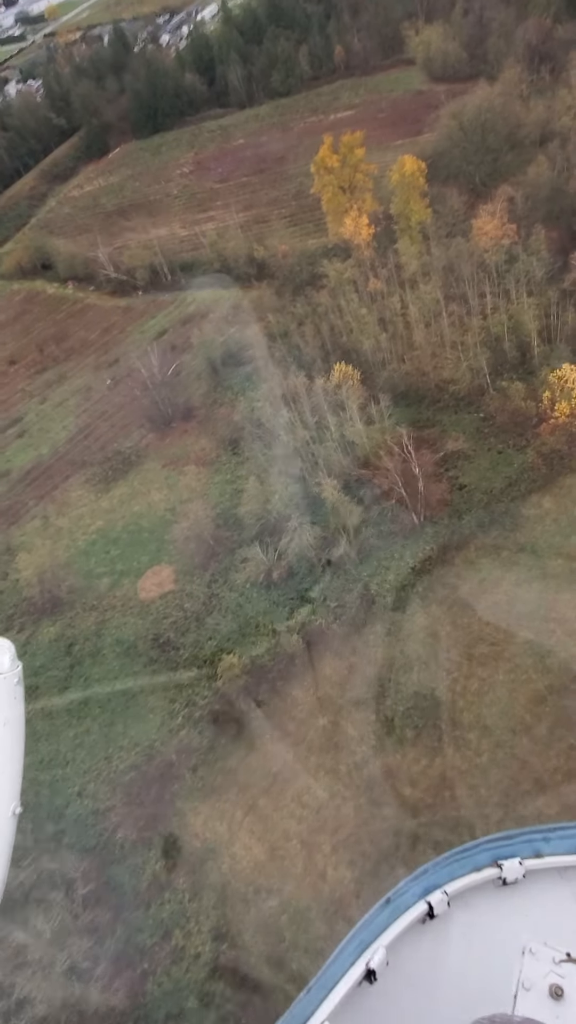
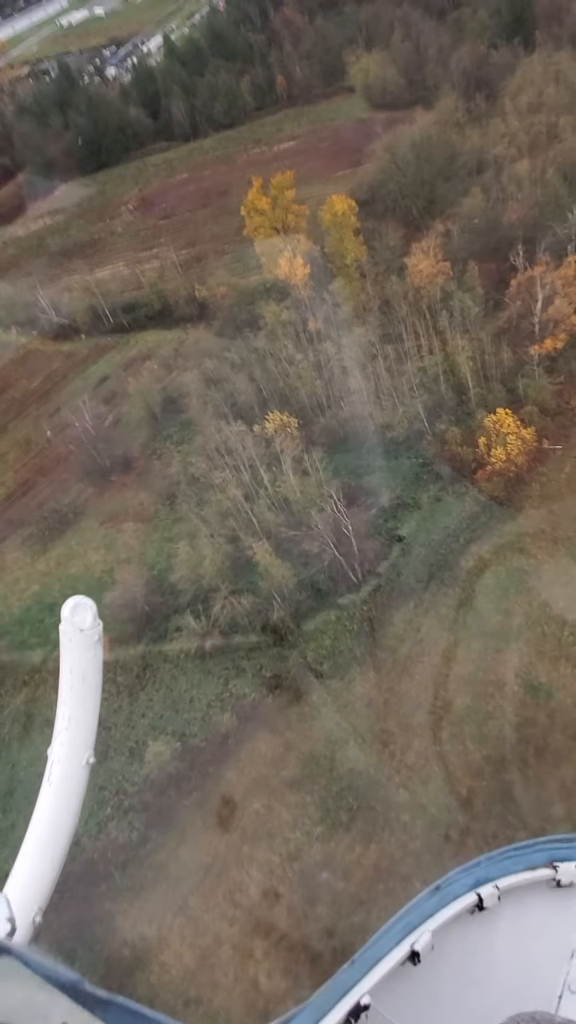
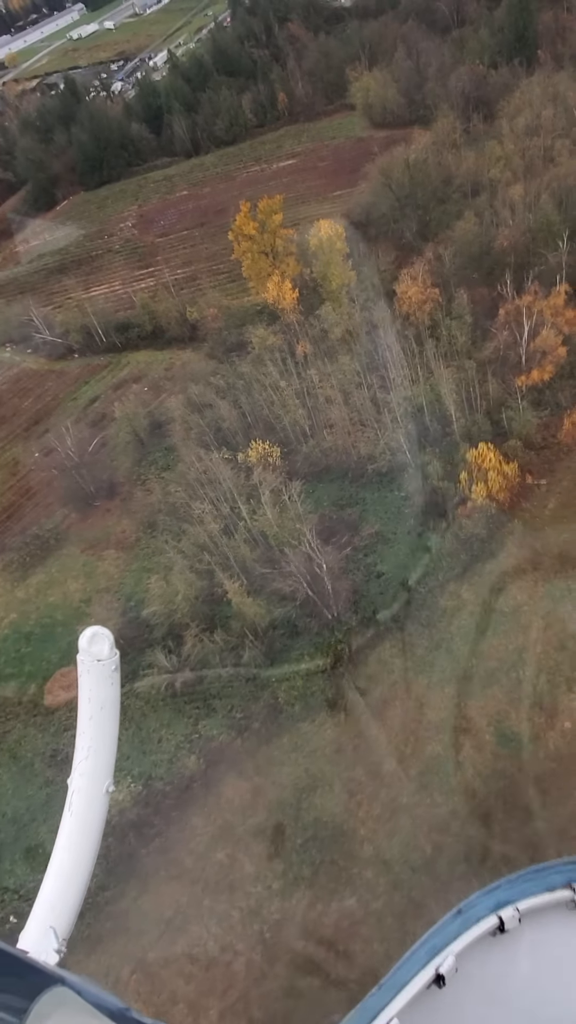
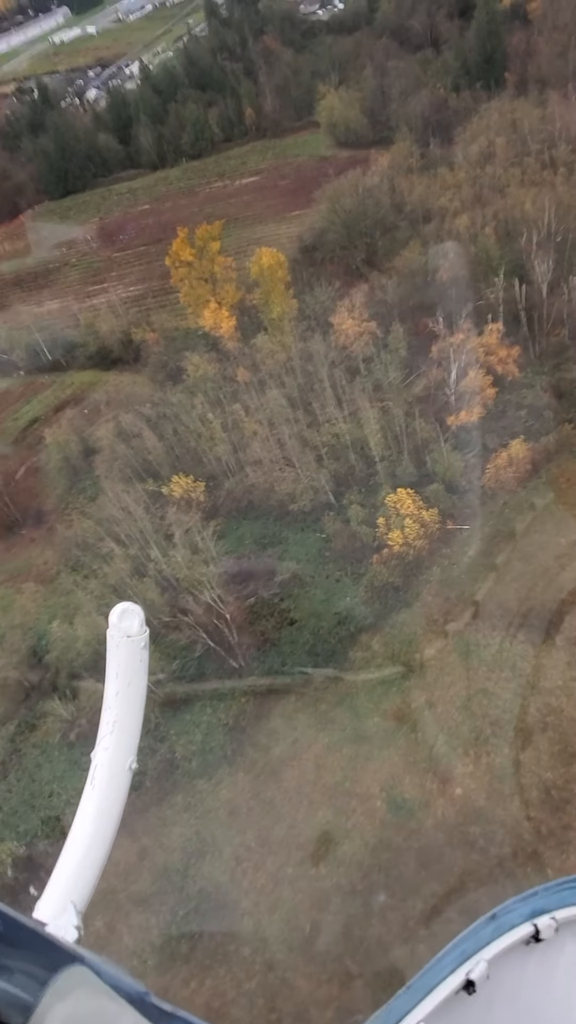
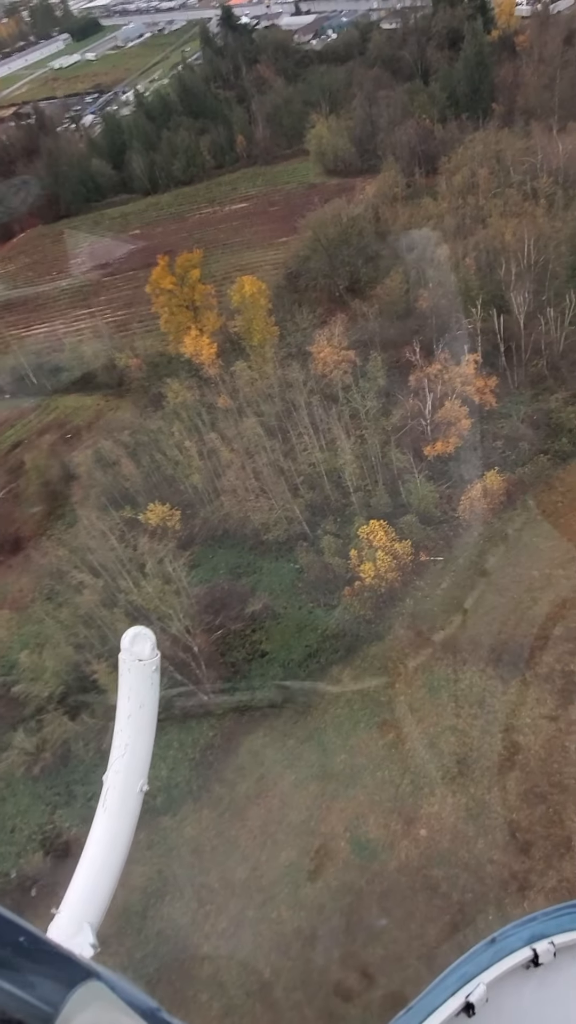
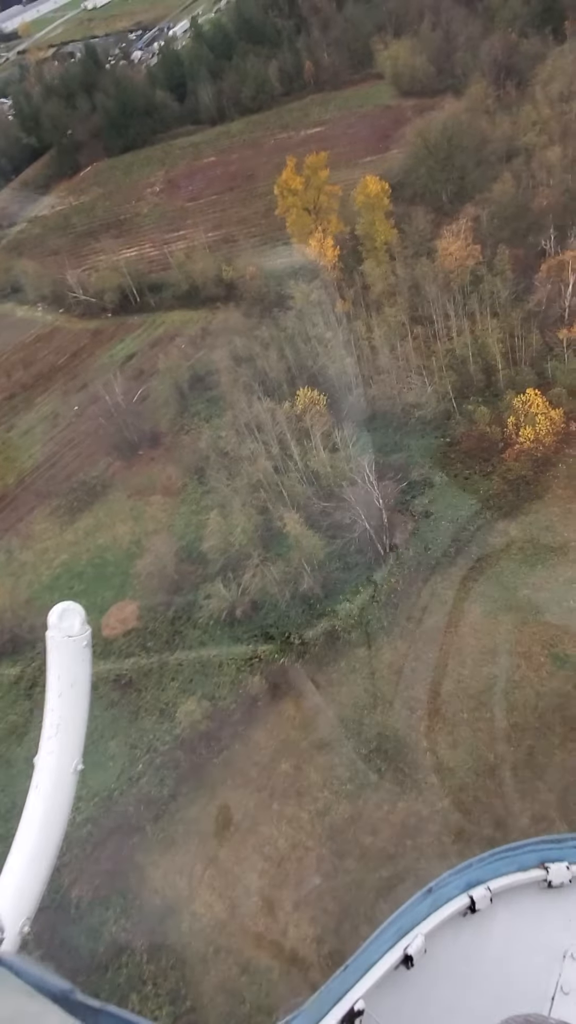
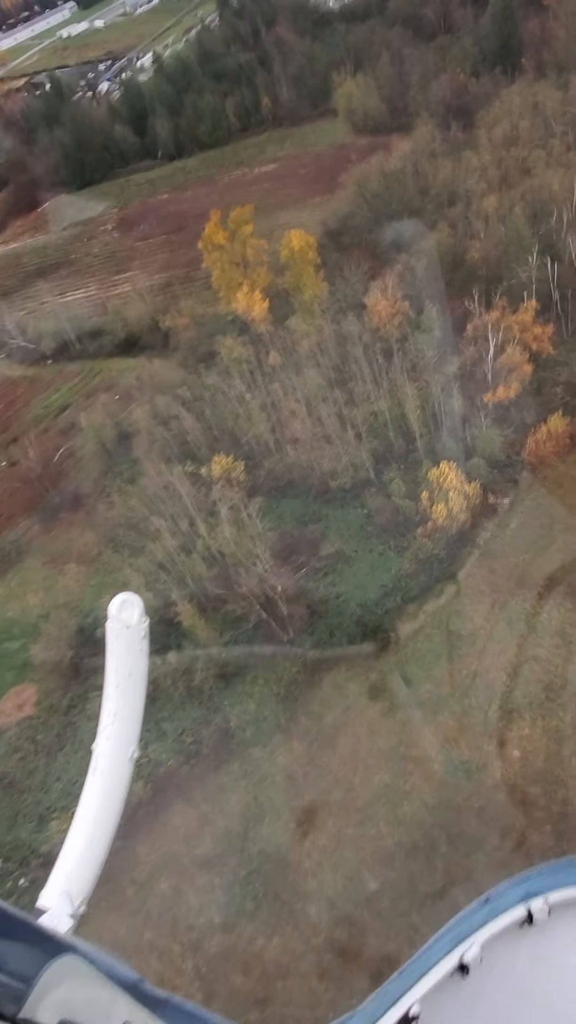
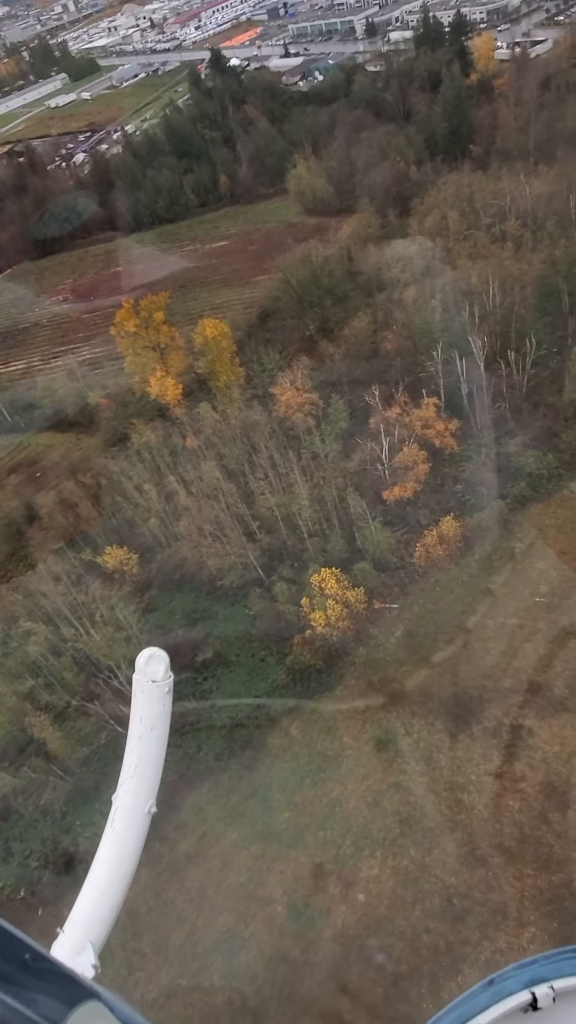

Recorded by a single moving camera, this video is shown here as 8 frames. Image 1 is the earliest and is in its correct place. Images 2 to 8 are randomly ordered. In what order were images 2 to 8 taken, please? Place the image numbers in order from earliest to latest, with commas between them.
6, 2, 3, 7, 4, 5, 8
